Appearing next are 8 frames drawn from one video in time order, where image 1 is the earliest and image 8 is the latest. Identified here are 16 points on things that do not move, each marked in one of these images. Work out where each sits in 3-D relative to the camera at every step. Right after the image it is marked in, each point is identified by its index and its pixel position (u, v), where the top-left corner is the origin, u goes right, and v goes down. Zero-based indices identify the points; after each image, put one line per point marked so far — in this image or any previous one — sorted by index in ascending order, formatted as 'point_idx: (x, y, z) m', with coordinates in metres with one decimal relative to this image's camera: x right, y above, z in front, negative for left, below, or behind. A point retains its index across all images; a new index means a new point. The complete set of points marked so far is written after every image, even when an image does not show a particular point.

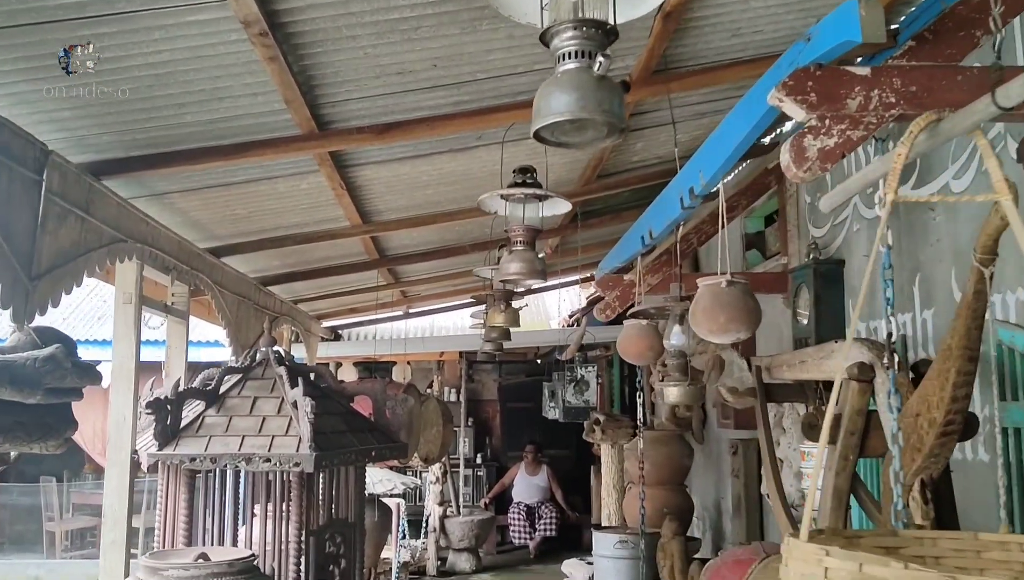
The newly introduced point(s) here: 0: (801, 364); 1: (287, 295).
0: (+0.8, -0.2, +2.7) m
1: (-1.3, 0.0, +5.3) m
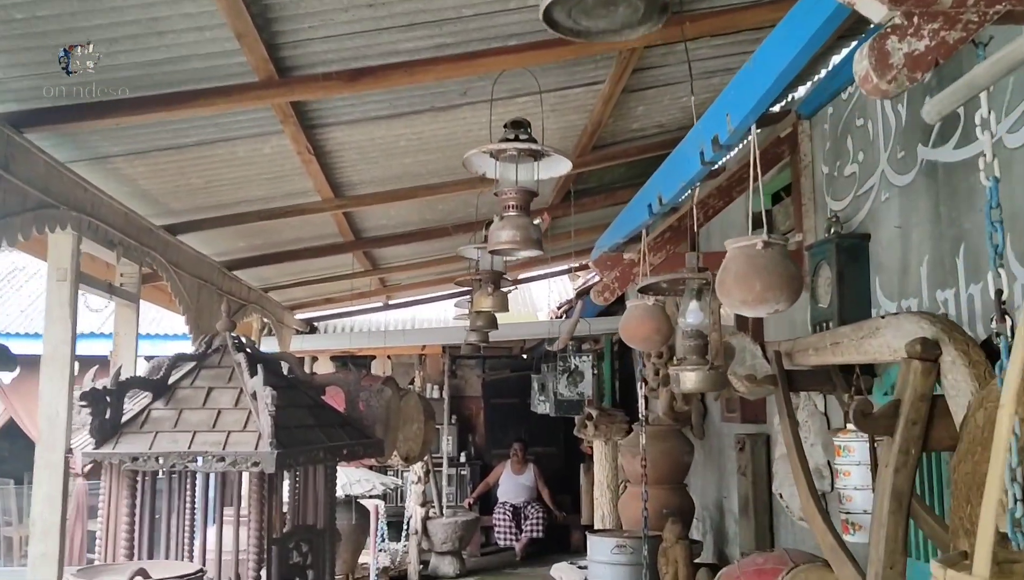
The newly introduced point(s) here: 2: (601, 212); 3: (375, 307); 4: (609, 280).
0: (+0.8, -0.1, +2.4) m
1: (-1.4, +0.1, +4.9) m
2: (+0.5, +0.4, +4.9) m
3: (-1.0, -0.1, +6.7) m
4: (+0.4, 0.0, +3.3) m
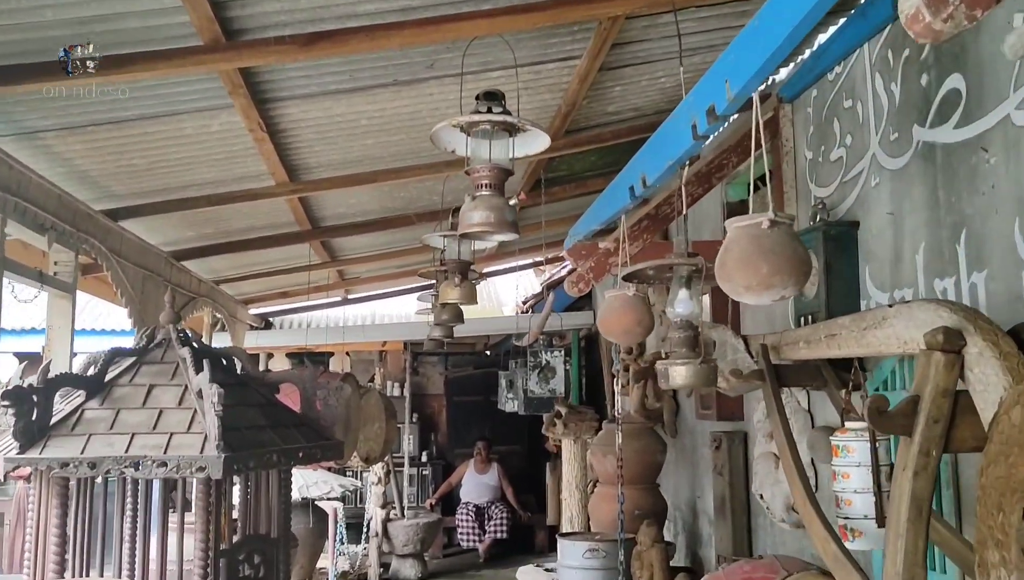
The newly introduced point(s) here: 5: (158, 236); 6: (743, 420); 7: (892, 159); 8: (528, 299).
0: (+0.8, -0.1, +2.2) m
1: (-1.5, +0.1, +4.6) m
2: (+0.3, +0.5, +4.7) m
3: (-1.3, -0.1, +6.4) m
4: (+0.2, +0.1, +3.1) m
5: (-1.4, +0.2, +3.7) m
6: (+0.9, -0.5, +3.7) m
7: (+1.1, +0.4, +2.6) m
8: (+0.1, -0.1, +7.1) m
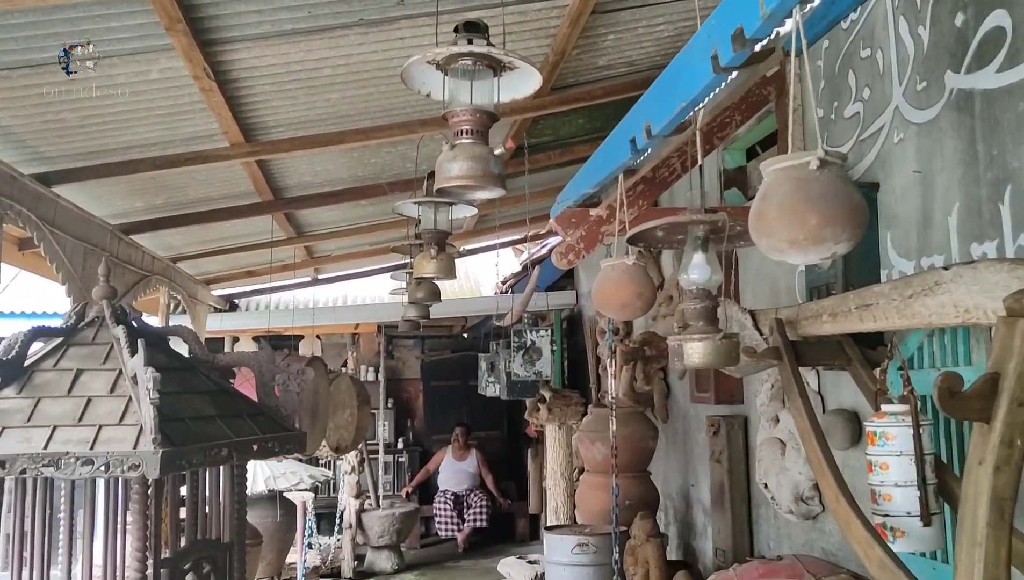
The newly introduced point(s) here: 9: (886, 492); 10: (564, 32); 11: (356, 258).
0: (+0.7, 0.0, +1.9) m
1: (-1.6, +0.2, +4.3) m
2: (+0.2, +0.6, +4.4) m
3: (-1.4, 0.0, +6.1) m
4: (+0.2, +0.2, +2.8) m
5: (-1.5, +0.3, +3.3) m
6: (+0.9, -0.4, +3.5) m
7: (+1.1, +0.5, +2.4) m
8: (0.0, +0.1, +6.8) m
9: (+0.7, -0.4, +1.8) m
10: (+0.1, +0.7, +2.6) m
11: (-0.9, +0.2, +5.5) m
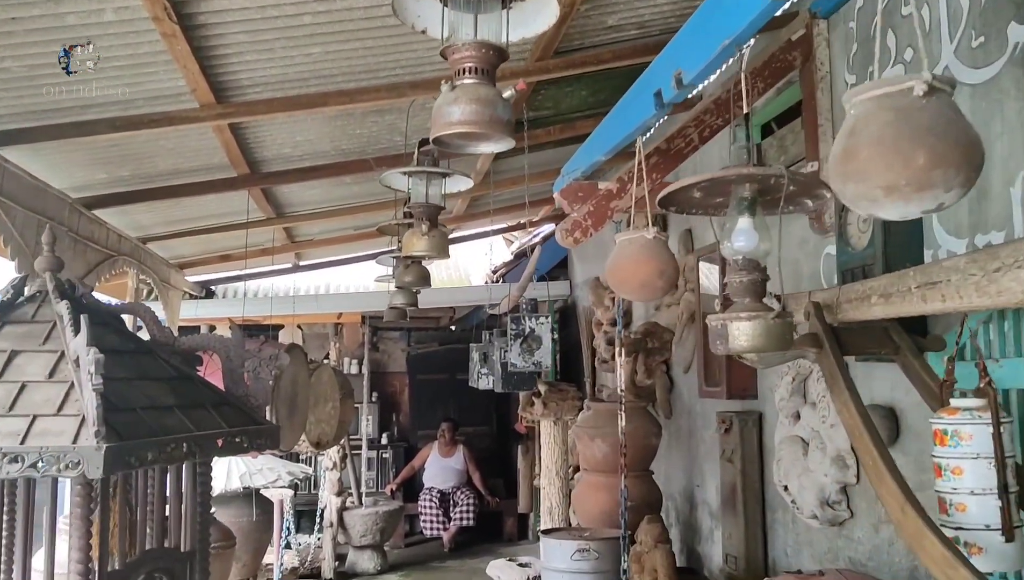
0: (+0.7, 0.0, +1.7) m
1: (-1.7, +0.3, +4.0) m
2: (+0.2, +0.6, +4.2) m
3: (-1.4, +0.1, +5.8) m
4: (+0.2, +0.2, +2.6) m
5: (-1.5, +0.4, +3.0) m
6: (+0.9, -0.4, +3.2) m
7: (+1.1, +0.5, +2.1) m
8: (-0.1, +0.2, +6.5) m
9: (+0.7, -0.3, +1.5) m
10: (+0.2, +0.8, +2.3) m
11: (-1.0, +0.3, +5.2) m
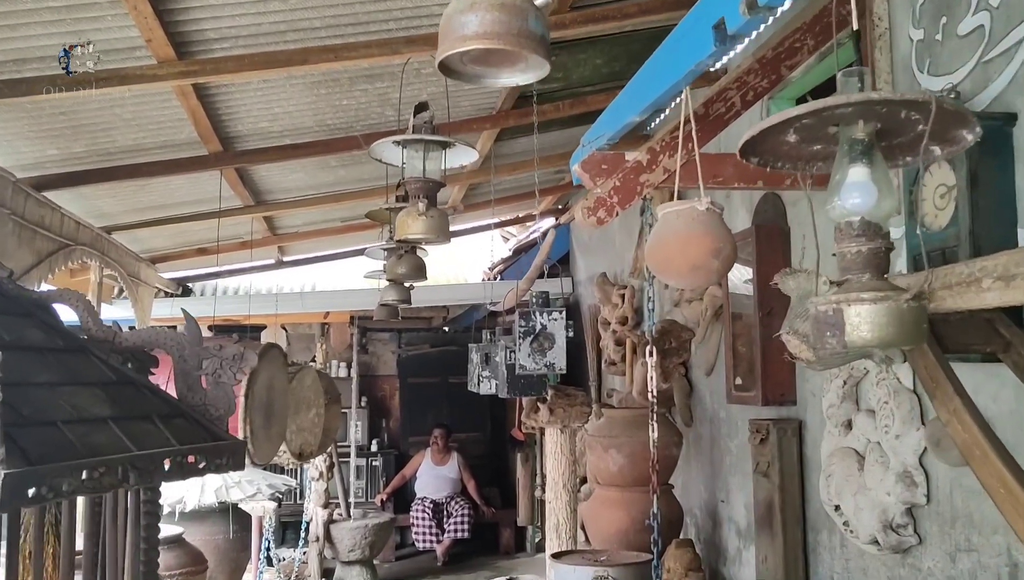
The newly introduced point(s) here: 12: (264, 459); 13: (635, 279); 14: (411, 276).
0: (+0.8, 0.0, +1.3) m
1: (-1.6, +0.3, +3.6) m
2: (+0.2, +0.7, +3.8) m
3: (-1.5, +0.1, +5.4) m
4: (+0.2, +0.2, +2.2) m
5: (-1.5, +0.4, +2.7) m
6: (+0.9, -0.4, +2.8) m
7: (+1.1, +0.5, +1.7) m
8: (-0.1, +0.2, +6.1) m
9: (+0.8, -0.3, +1.1) m
10: (+0.2, +0.8, +1.9) m
11: (-1.0, +0.3, +4.8) m
12: (-0.8, -0.5, +3.0) m
13: (+0.6, 0.0, +4.4) m
14: (-0.3, 0.0, +3.1) m
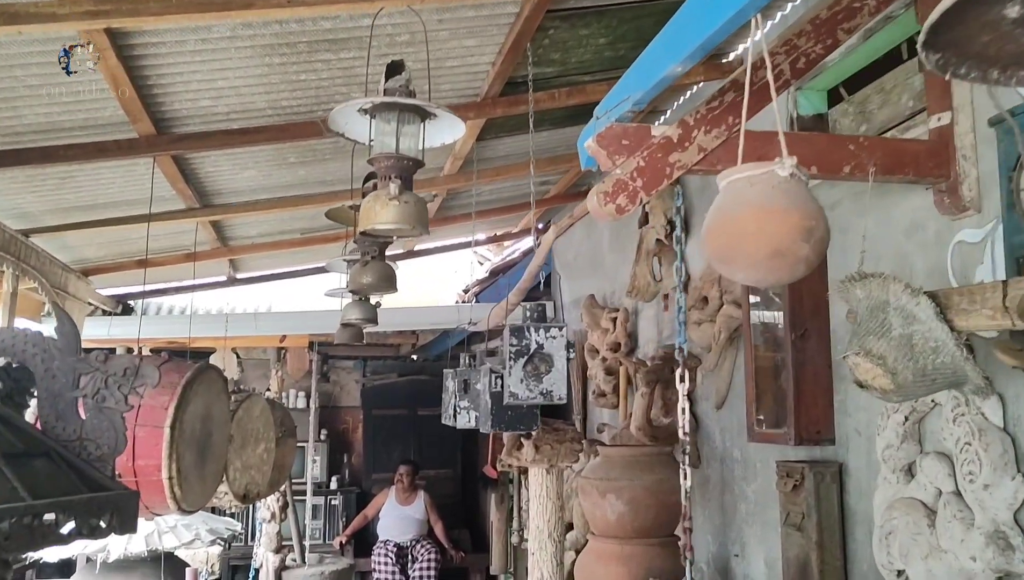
0: (+0.8, 0.0, +0.8) m
1: (-1.7, +0.3, +3.1) m
2: (+0.1, +0.6, +3.3) m
3: (-1.6, 0.0, +4.9) m
4: (+0.2, +0.2, +1.8) m
5: (-1.5, +0.4, +2.1) m
6: (+0.8, -0.4, +2.4) m
7: (+1.1, +0.5, +1.3) m
8: (-0.3, 0.0, +5.6) m
9: (+0.8, -0.3, +0.7) m
10: (+0.2, +0.8, +1.5) m
11: (-1.1, +0.2, +4.3) m
12: (-0.9, -0.6, +2.4) m
13: (+0.5, -0.1, +4.0) m
14: (-0.4, 0.0, +2.7) m
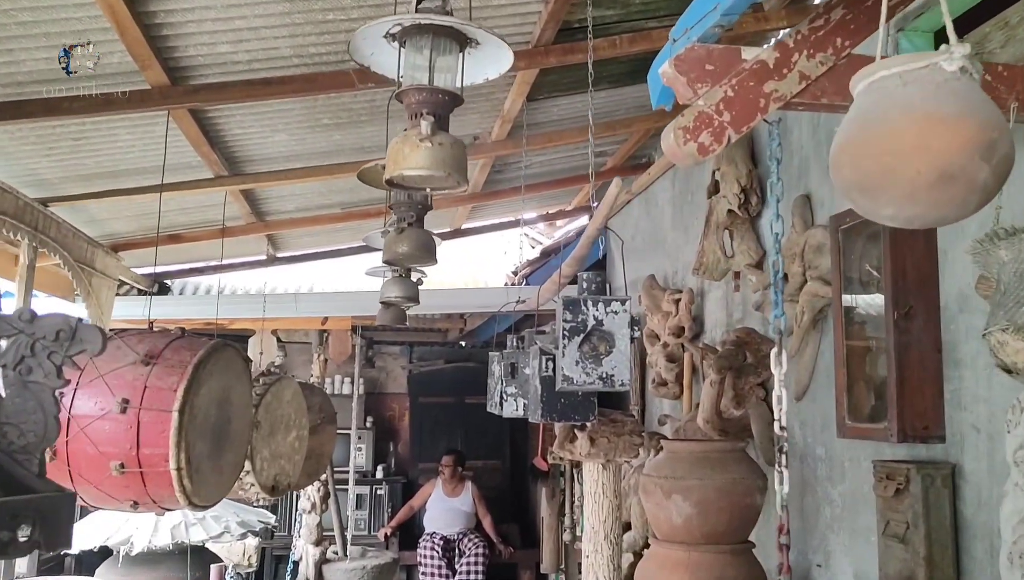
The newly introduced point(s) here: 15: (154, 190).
0: (+0.8, +0.1, +0.5) m
1: (-1.5, +0.3, +2.9) m
2: (+0.3, +0.7, +3.0) m
3: (-1.3, +0.1, +4.7) m
4: (+0.3, +0.3, +1.4) m
5: (-1.4, +0.5, +1.9) m
6: (+1.0, -0.3, +2.0) m
7: (+1.2, +0.6, +1.0) m
8: (+0.1, +0.1, +5.3) m
9: (+0.8, -0.2, +0.3) m
10: (+0.3, +0.9, +1.1) m
11: (-0.8, +0.3, +4.0) m
12: (-0.7, -0.5, +2.2) m
13: (+0.7, 0.0, +3.6) m
14: (-0.2, +0.1, +2.4) m
15: (-1.2, +0.3, +3.2) m
